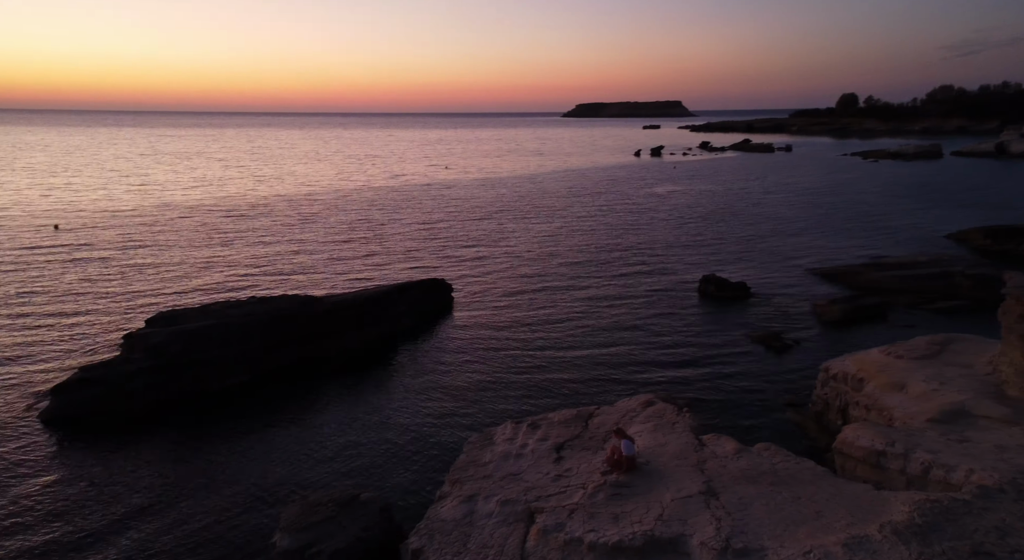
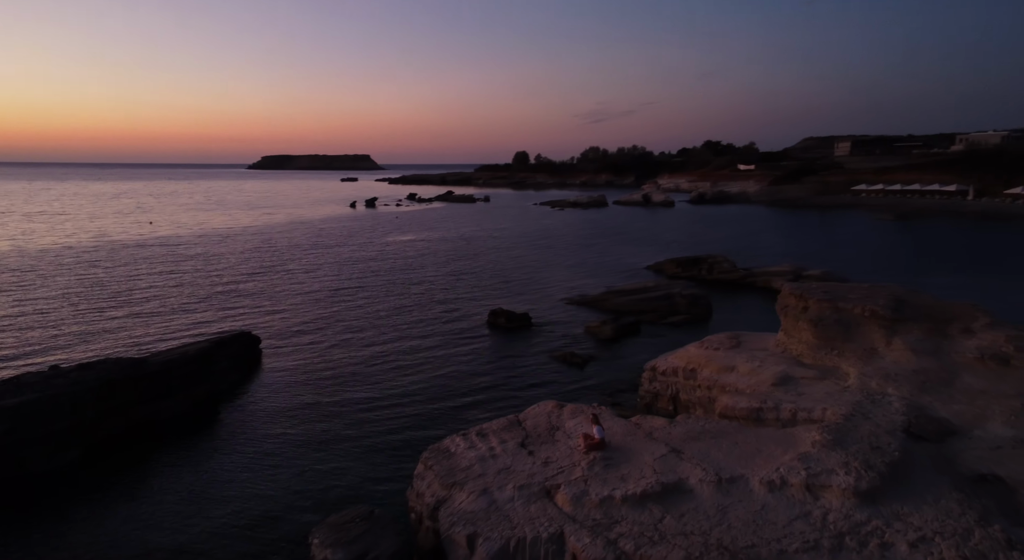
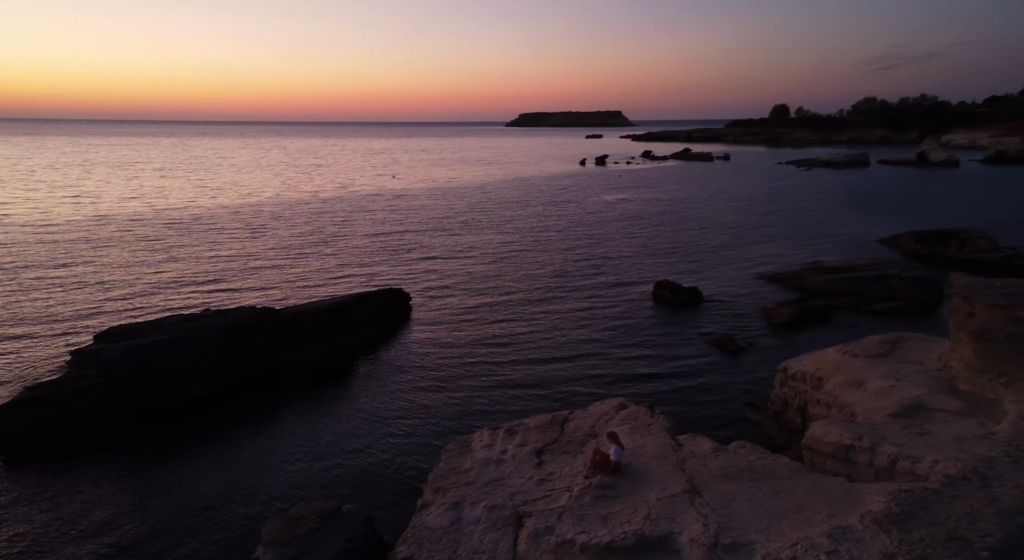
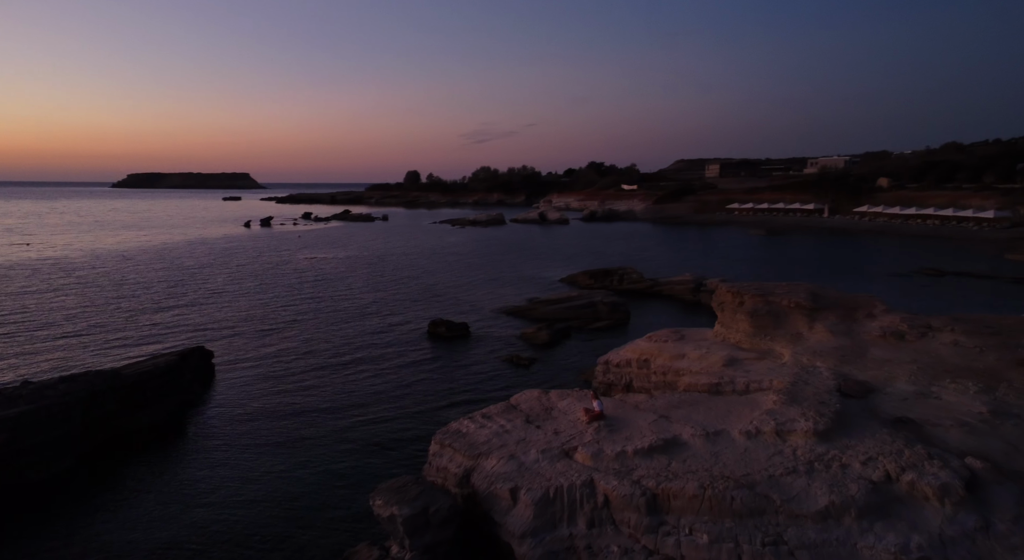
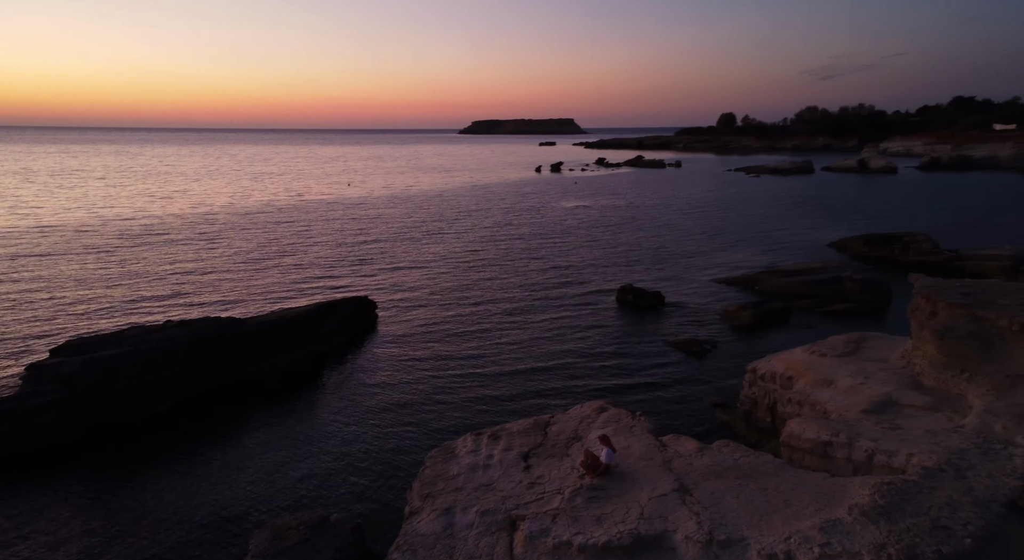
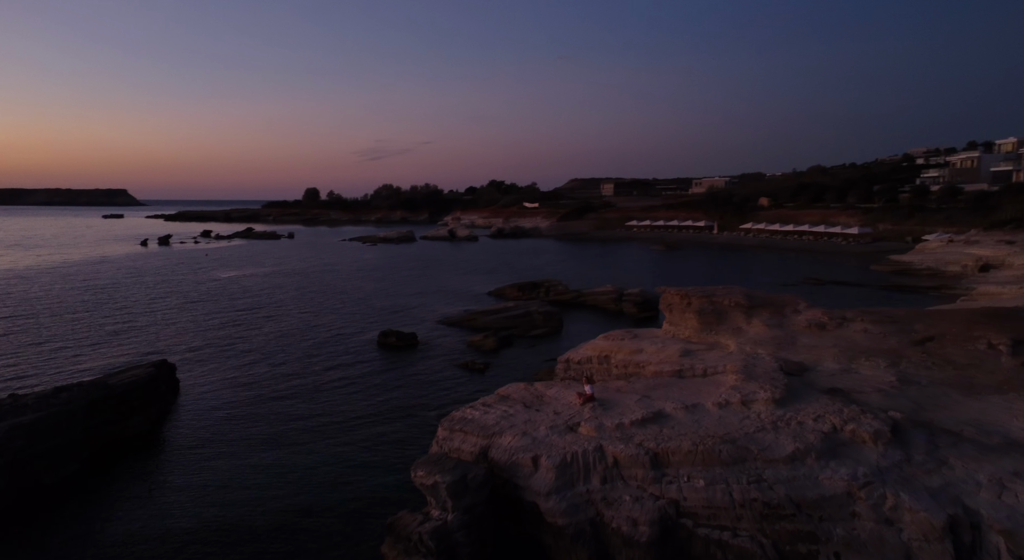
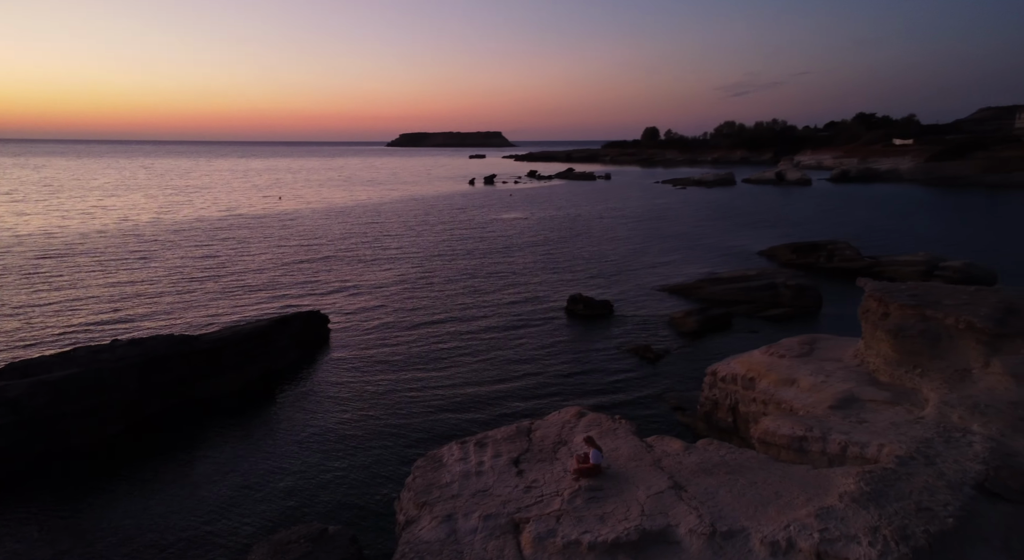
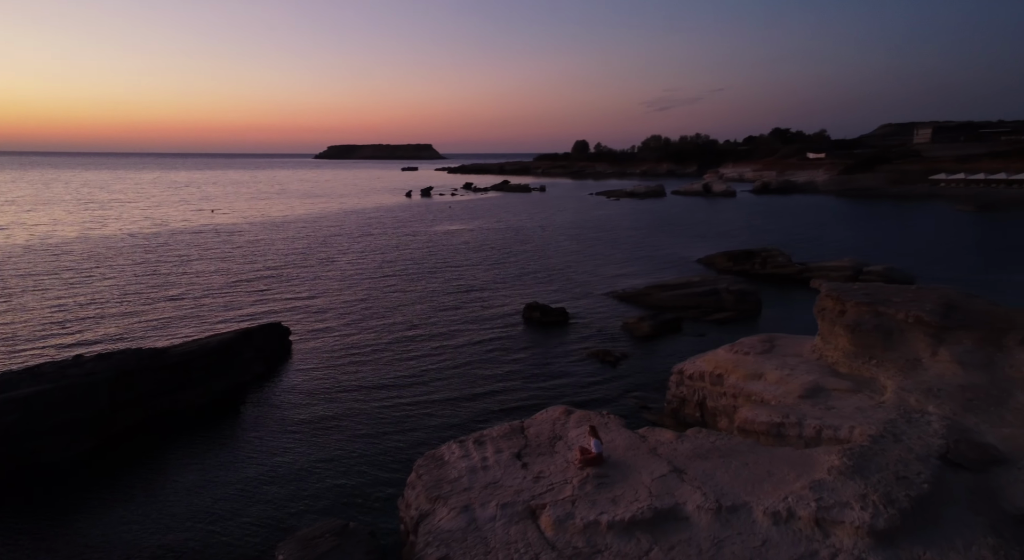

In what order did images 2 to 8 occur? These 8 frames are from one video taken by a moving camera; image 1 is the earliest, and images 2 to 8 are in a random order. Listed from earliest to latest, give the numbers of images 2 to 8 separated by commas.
3, 5, 7, 8, 2, 4, 6
